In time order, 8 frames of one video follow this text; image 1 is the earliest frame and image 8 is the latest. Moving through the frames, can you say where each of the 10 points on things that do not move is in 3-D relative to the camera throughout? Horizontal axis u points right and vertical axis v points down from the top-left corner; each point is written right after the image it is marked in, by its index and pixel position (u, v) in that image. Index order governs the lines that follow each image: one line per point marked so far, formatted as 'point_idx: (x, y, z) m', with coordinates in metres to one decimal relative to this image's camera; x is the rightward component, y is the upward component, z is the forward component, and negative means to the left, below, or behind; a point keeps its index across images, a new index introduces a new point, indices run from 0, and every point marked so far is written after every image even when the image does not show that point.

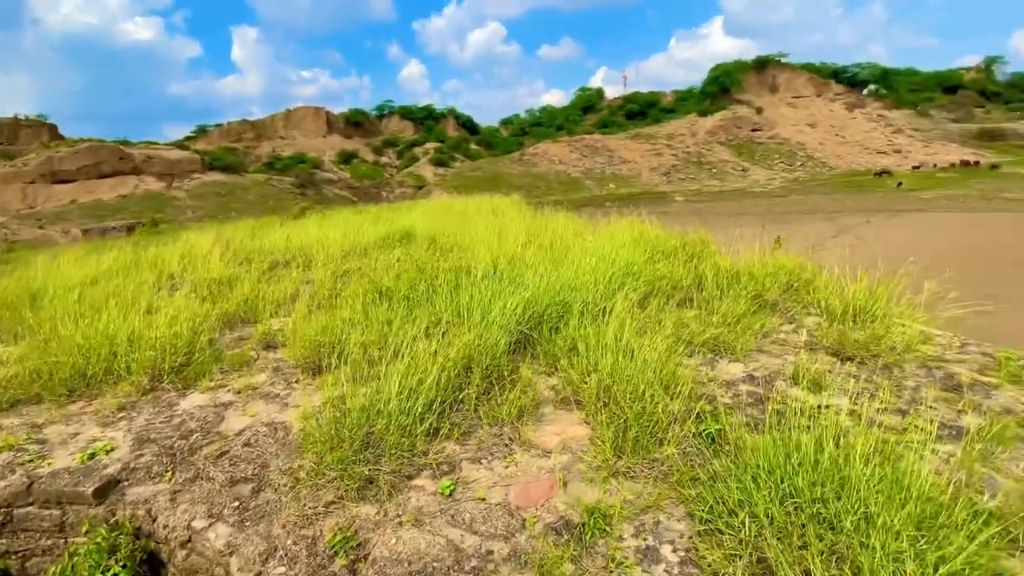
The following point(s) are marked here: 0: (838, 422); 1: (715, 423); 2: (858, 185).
0: (+1.7, -0.7, +2.5) m
1: (+1.1, -0.7, +2.6) m
2: (+13.5, +4.0, +18.5) m
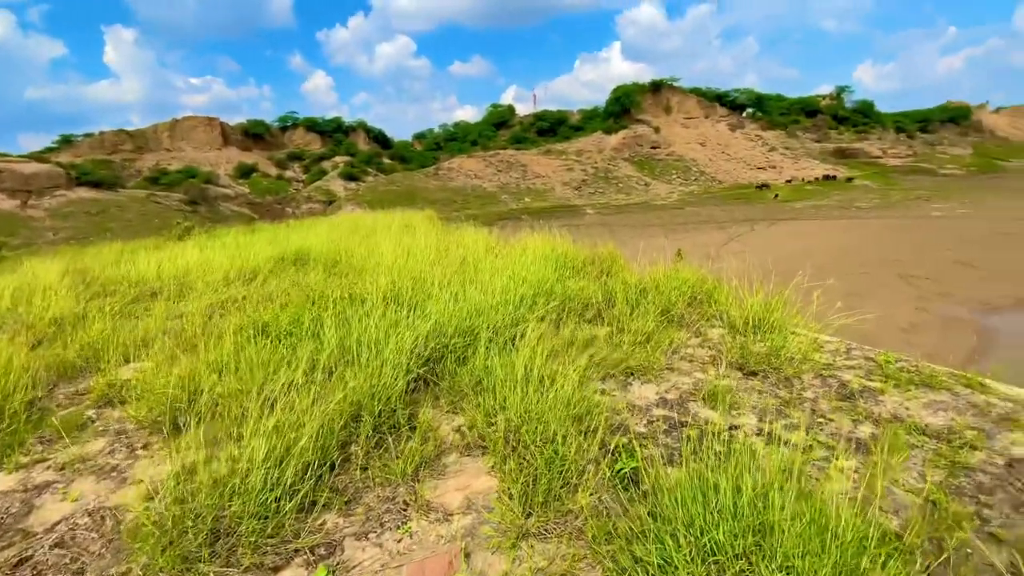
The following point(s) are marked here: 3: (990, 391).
0: (+1.2, -0.8, +2.4) m
1: (+0.6, -0.9, +2.4) m
2: (+9.9, +3.9, +20.3) m
3: (+3.1, -0.6, +3.0) m
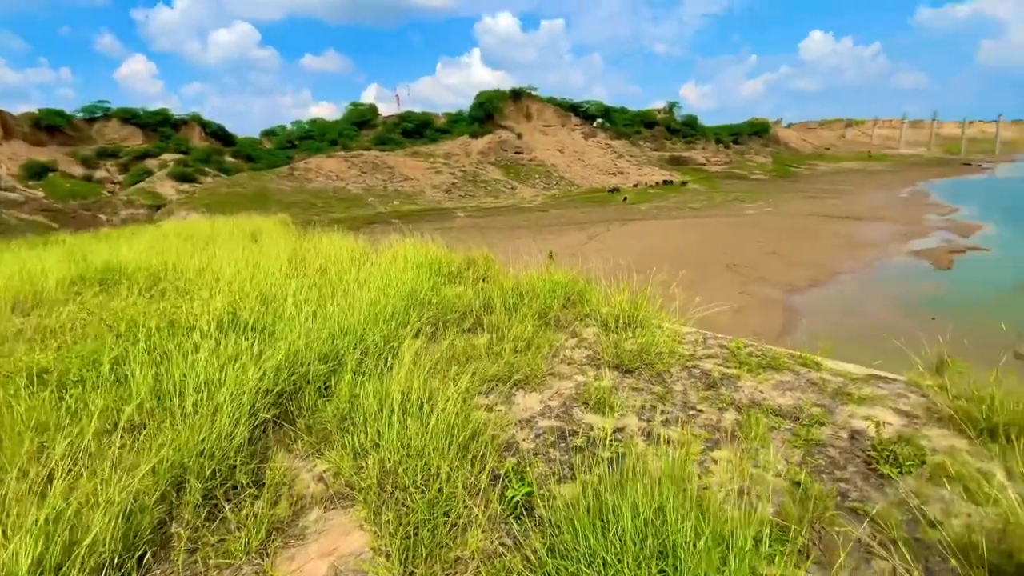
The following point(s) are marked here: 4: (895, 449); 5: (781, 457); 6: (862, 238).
0: (+0.6, -0.8, +2.4) m
1: (+0.1, -0.9, +2.2) m
2: (+4.1, +4.1, +21.9) m
3: (+2.2, -0.6, +3.5) m
4: (+1.9, -0.8, +2.3) m
5: (+1.4, -0.9, +2.4) m
6: (+11.4, +1.6, +15.4) m
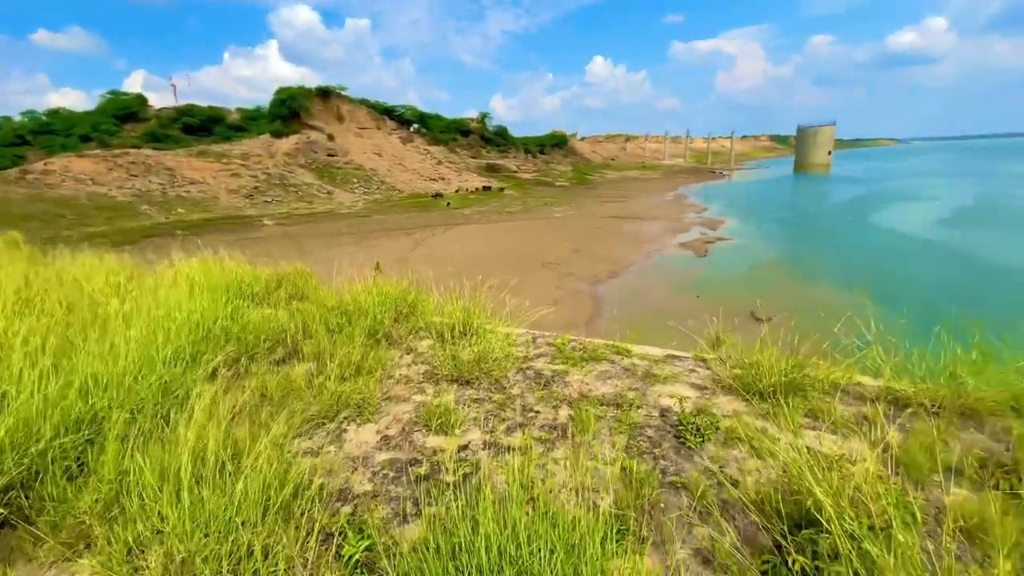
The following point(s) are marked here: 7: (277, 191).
0: (-0.1, -0.9, +2.3) m
1: (-0.6, -1.0, +1.9) m
2: (-4.0, +3.8, +21.8) m
3: (+1.0, -0.5, +3.9) m
4: (+1.0, -0.7, +2.6) m
5: (+0.5, -0.9, +2.6) m
6: (+5.2, +2.1, +18.2) m
7: (-9.9, +4.1, +19.8) m
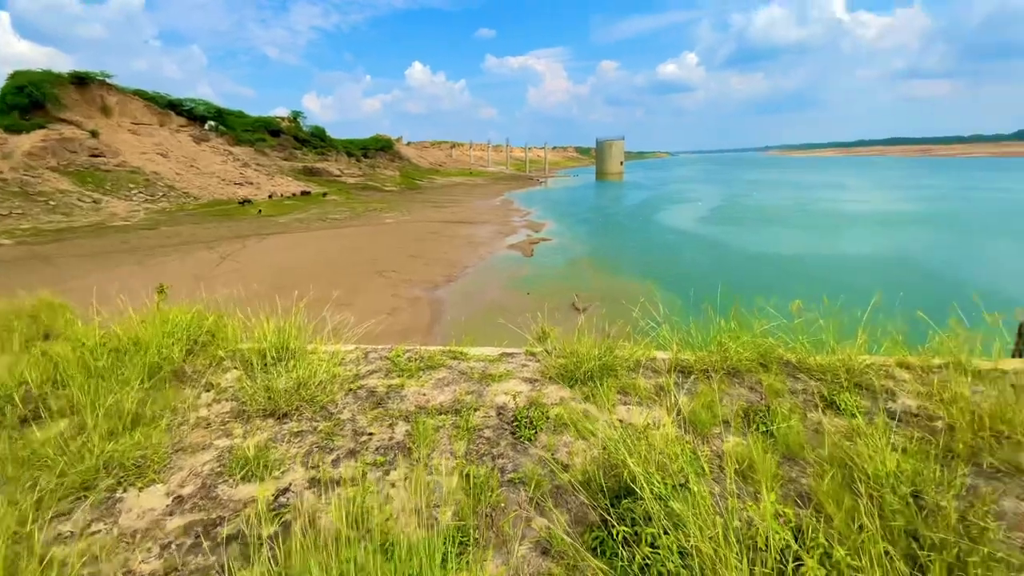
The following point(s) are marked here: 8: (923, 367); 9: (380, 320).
0: (-0.9, -1.0, +2.0) m
1: (-1.2, -1.1, +1.5) m
2: (-11.4, +3.0, +19.0) m
3: (-0.4, -0.6, +3.9) m
4: (+0.1, -0.7, +2.8) m
5: (-0.3, -0.9, +2.5) m
6: (-1.4, +2.0, +18.8) m
7: (-16.3, +2.8, +15.3) m
8: (+2.6, -0.5, +3.0) m
9: (-2.6, -0.6, +9.9) m
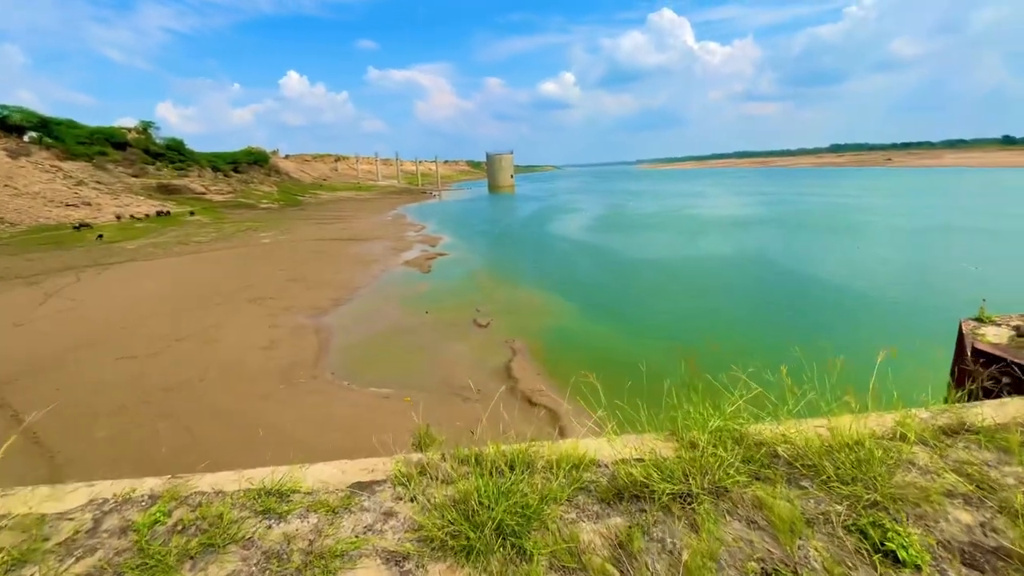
0: (-1.1, -1.4, +0.5) m
1: (-1.3, -1.5, -0.1) m
2: (-15.2, +1.4, +15.0) m
3: (-1.1, -1.0, +2.4) m
4: (-0.4, -1.1, +1.4) m
5: (-0.7, -1.3, +1.1) m
6: (-5.4, +1.0, +16.8) m
7: (-19.2, +1.0, +10.2) m
8: (+2.0, -0.8, +2.2) m
9: (-4.5, -1.4, +7.8) m
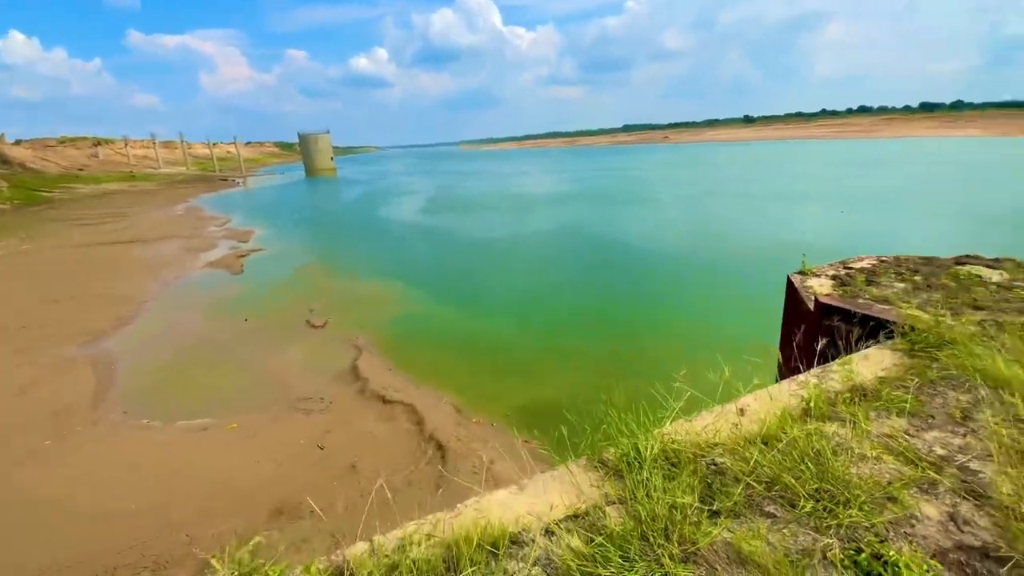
0: (-0.8, -1.6, -0.5) m
1: (-0.7, -1.8, -1.1) m
2: (-19.1, -0.2, +8.4) m
3: (-1.4, -1.2, +1.3) m
4: (-0.4, -1.2, +0.6) m
5: (-0.6, -1.5, +0.2) m
6: (-10.4, +0.6, +13.4) m
7: (-21.2, -1.1, +2.7) m
8: (+1.6, -0.6, +2.1) m
9: (-6.4, -1.9, +5.3) m
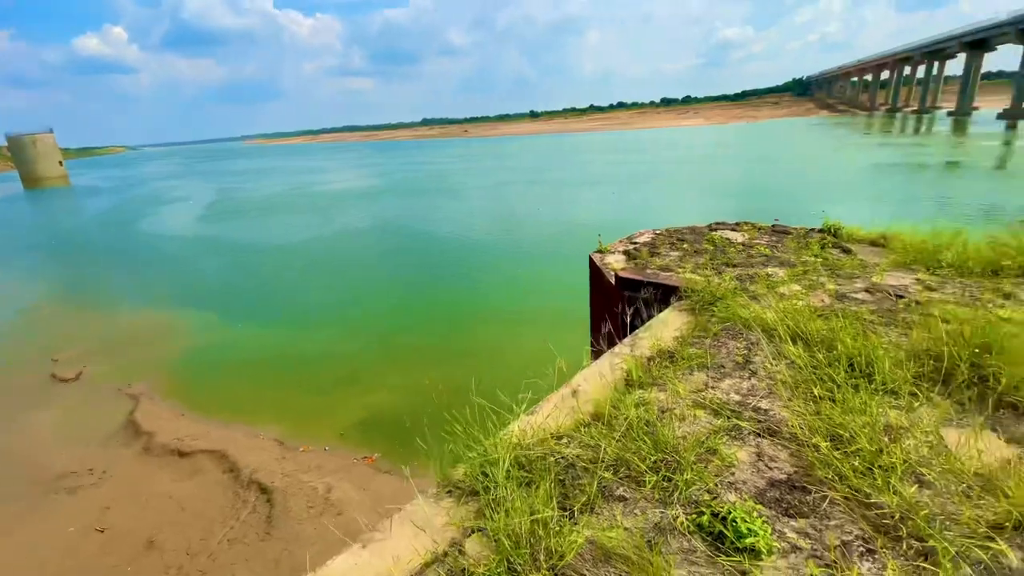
0: (-0.2, -1.7, -0.9) m
1: (0.0, -1.9, -1.5) m
2: (-20.6, -2.9, +0.7) m
3: (-1.5, -1.4, +0.5) m
4: (-0.3, -1.3, +0.2) m
5: (-0.4, -1.6, -0.2) m
6: (-14.5, -1.0, +8.4) m
7: (-20.3, -4.0, -5.4) m
8: (+0.8, -0.5, +2.3) m
9: (-7.5, -2.8, +2.5) m
